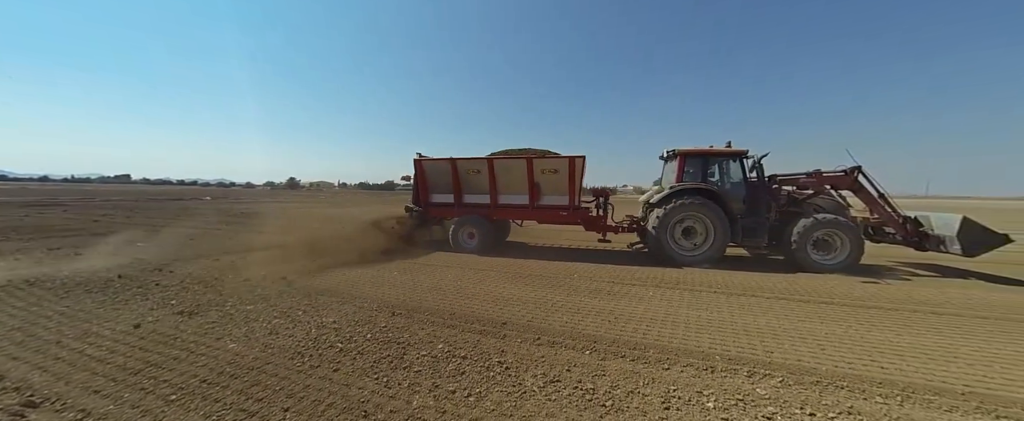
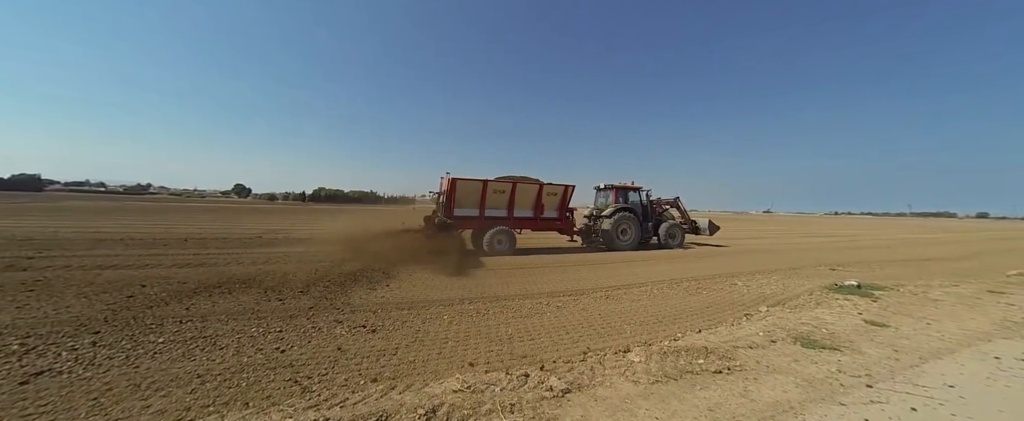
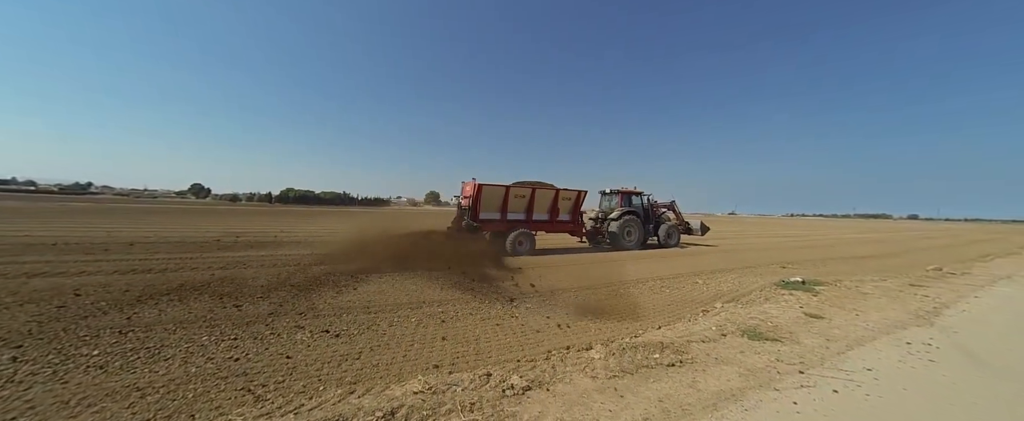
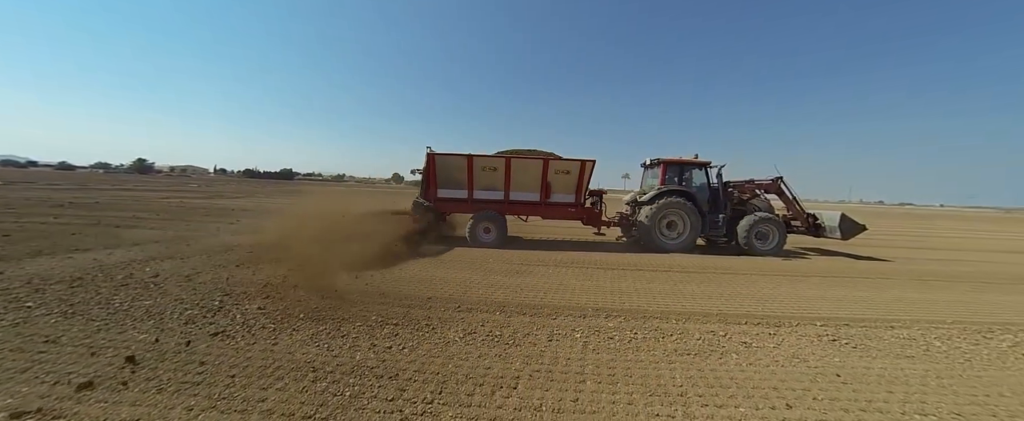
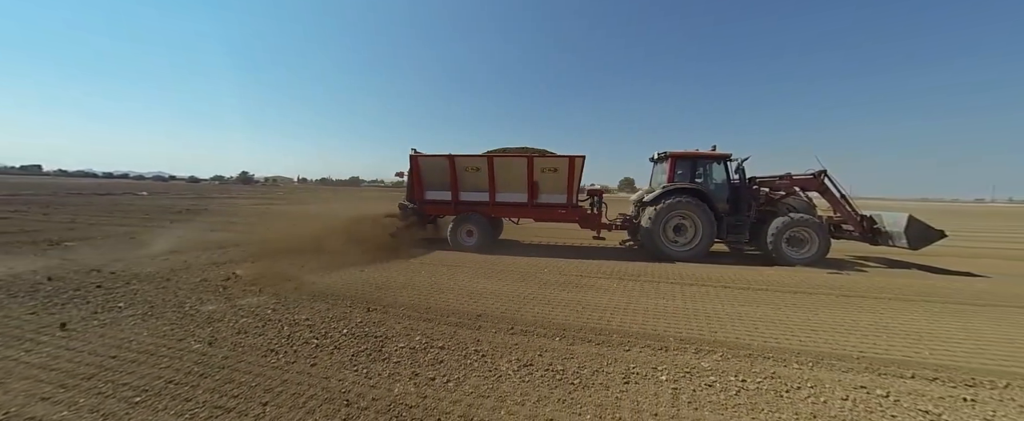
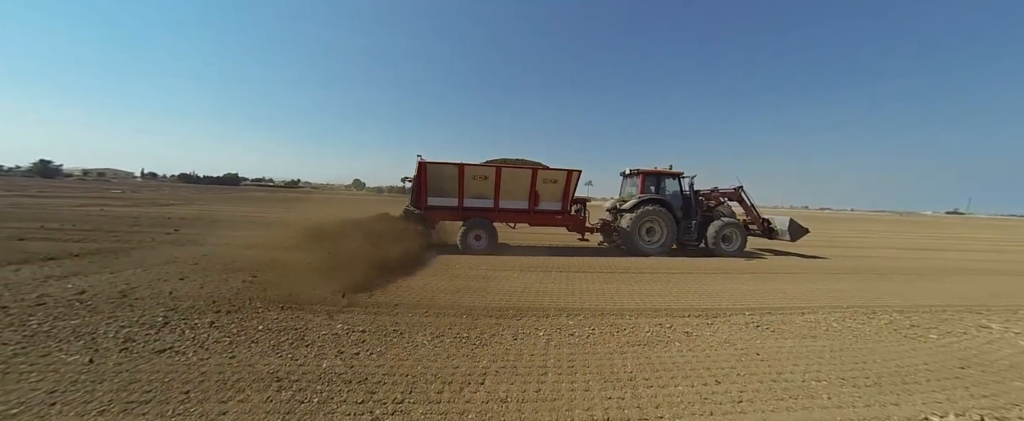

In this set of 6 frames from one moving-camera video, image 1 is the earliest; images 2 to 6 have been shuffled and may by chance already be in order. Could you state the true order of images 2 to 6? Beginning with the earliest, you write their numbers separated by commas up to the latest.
5, 4, 6, 2, 3
